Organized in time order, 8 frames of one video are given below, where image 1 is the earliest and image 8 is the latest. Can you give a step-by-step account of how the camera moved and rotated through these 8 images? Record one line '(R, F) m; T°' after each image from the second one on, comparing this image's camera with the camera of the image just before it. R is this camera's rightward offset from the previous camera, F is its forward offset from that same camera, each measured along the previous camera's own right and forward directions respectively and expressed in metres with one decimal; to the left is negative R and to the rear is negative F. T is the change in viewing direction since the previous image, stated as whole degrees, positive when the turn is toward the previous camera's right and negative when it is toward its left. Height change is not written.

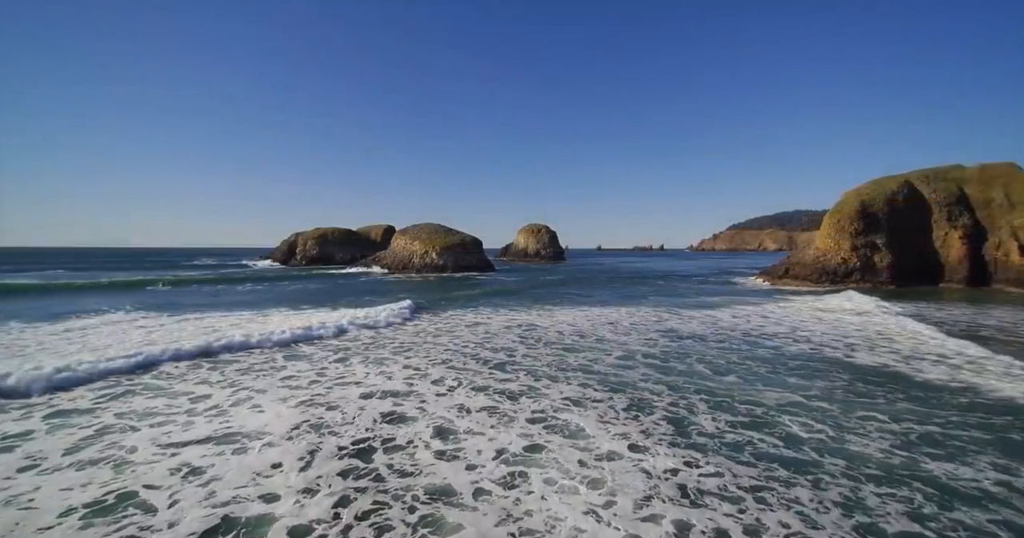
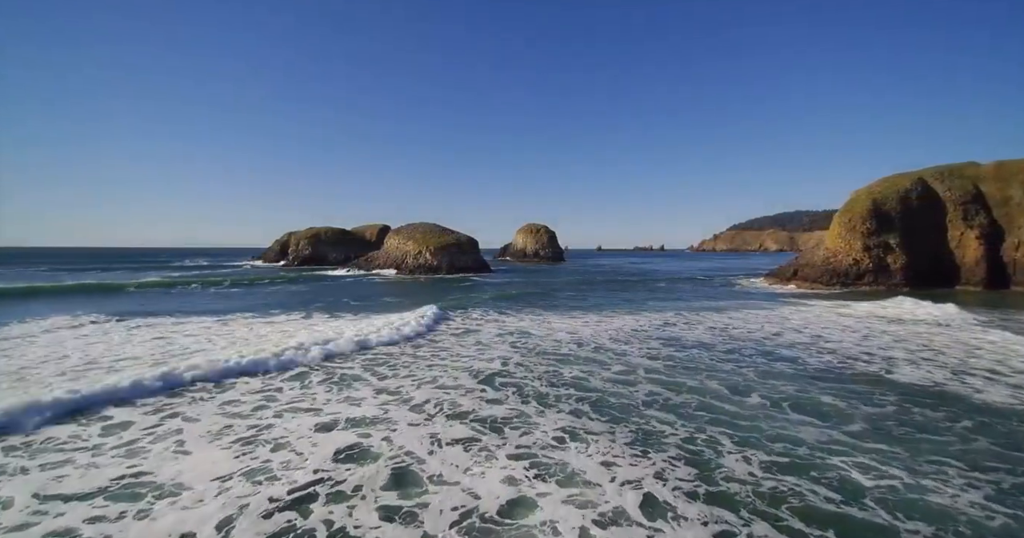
(+0.2, +1.6) m; 0°
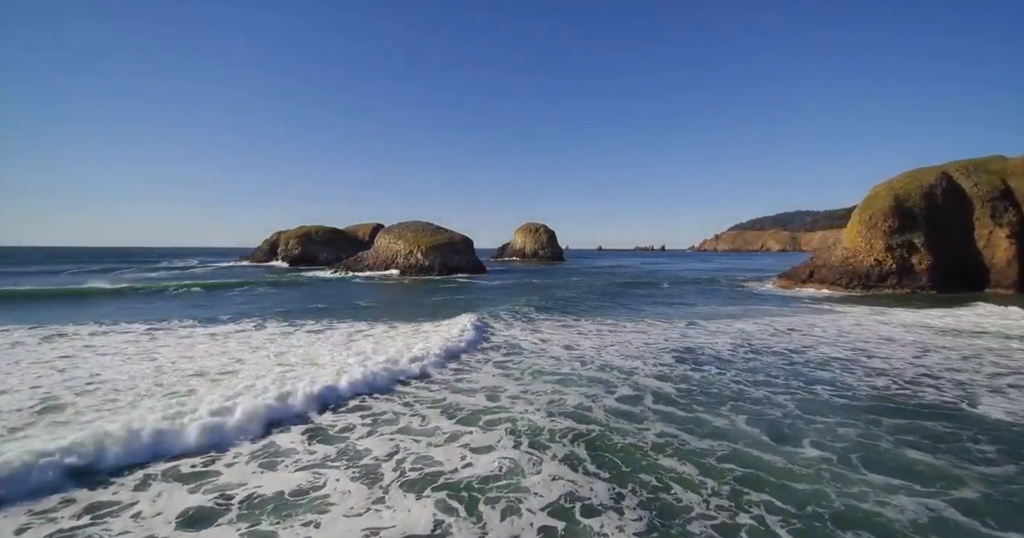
(+0.3, +2.4) m; 0°
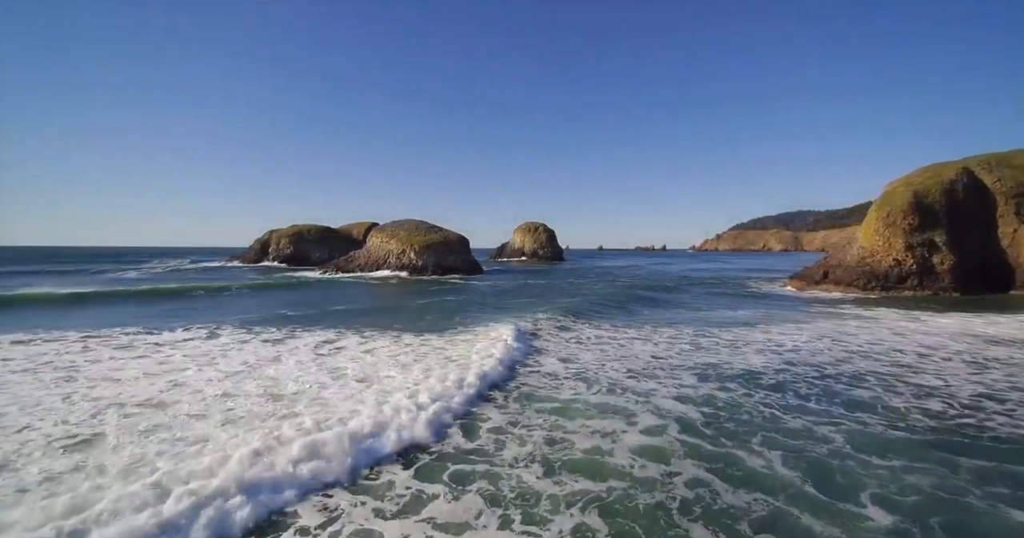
(+0.2, +1.8) m; 0°
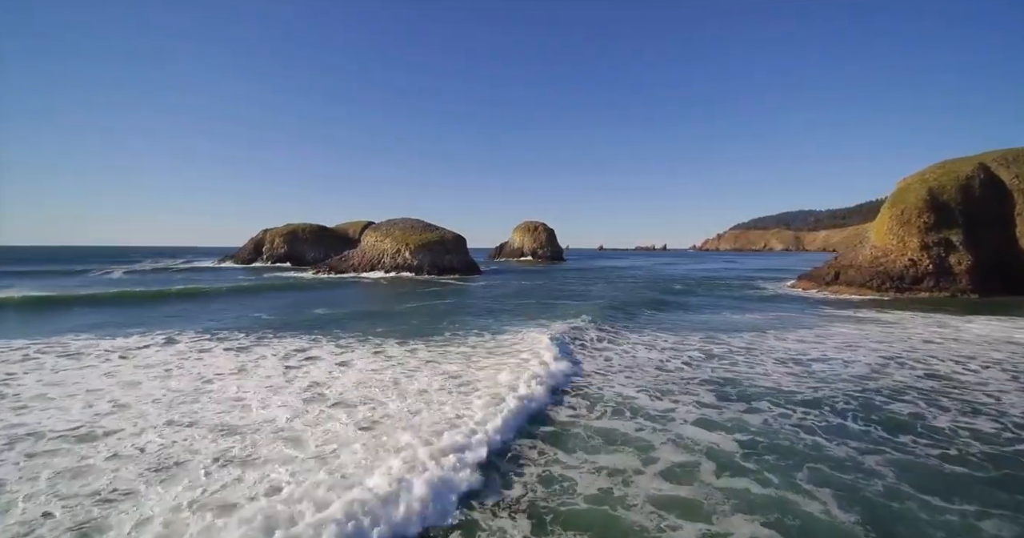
(+0.1, +1.2) m; 0°
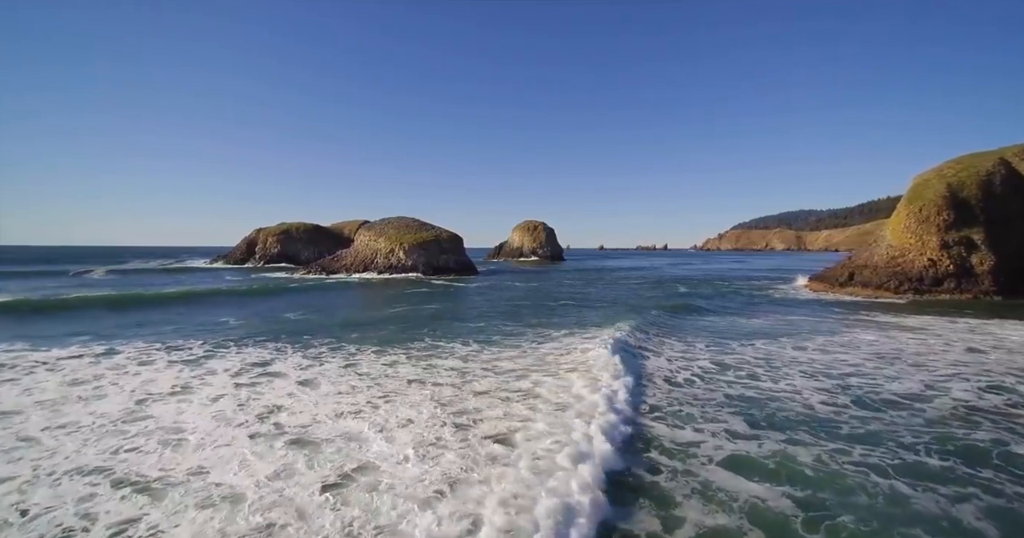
(+0.2, +1.4) m; 0°
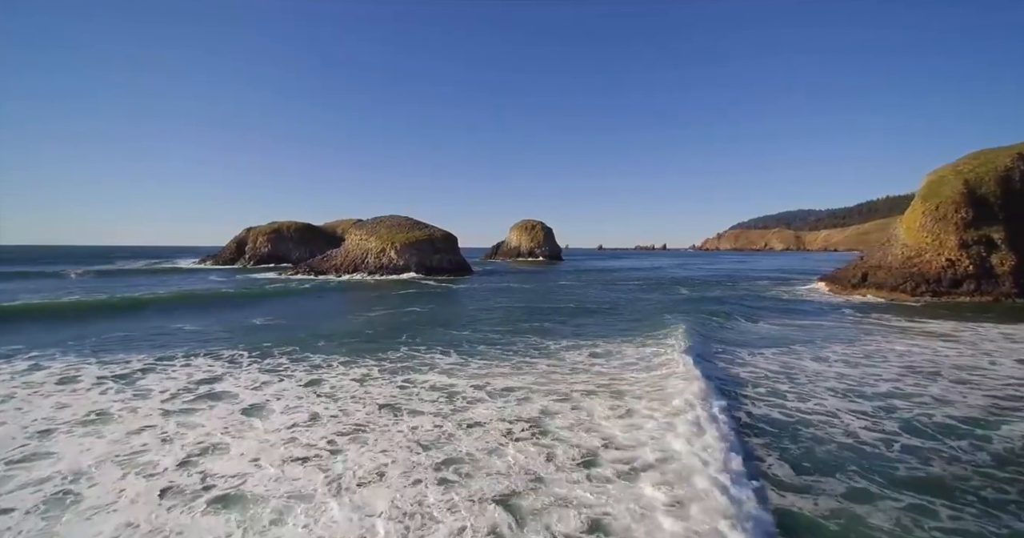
(+0.1, +1.4) m; 0°
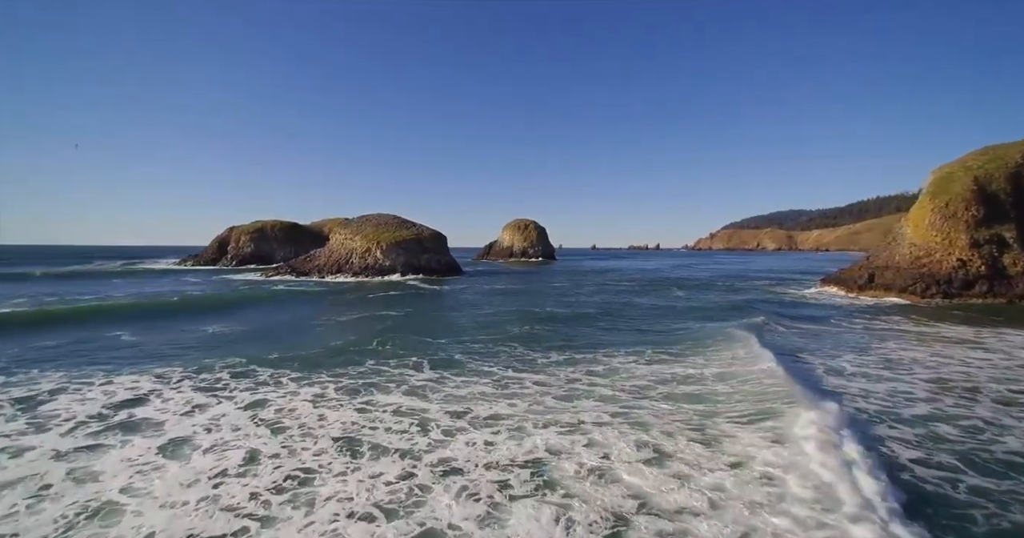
(+0.1, +1.4) m; +1°
